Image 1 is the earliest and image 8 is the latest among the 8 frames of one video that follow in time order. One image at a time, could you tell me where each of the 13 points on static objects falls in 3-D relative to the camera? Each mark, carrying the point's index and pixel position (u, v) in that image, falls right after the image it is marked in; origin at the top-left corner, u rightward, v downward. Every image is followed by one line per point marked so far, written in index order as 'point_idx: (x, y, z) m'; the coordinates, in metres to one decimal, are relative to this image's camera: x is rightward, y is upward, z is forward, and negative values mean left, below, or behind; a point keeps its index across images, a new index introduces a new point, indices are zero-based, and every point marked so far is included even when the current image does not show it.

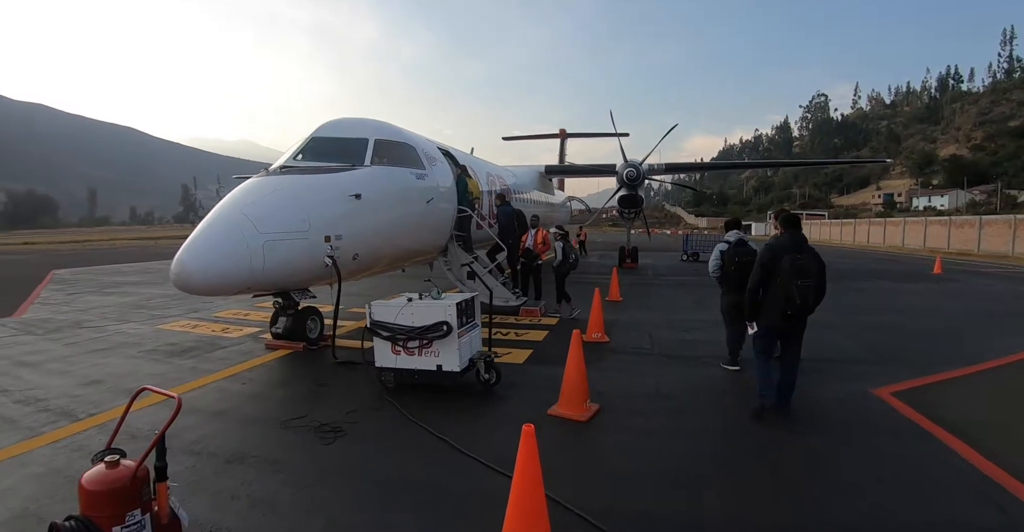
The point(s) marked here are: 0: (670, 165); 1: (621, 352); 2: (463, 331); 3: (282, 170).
0: (+6.1, +3.8, +18.0) m
1: (+1.4, -1.2, +6.4) m
2: (-0.5, -0.6, +4.6) m
3: (-3.1, +1.3, +6.3) m
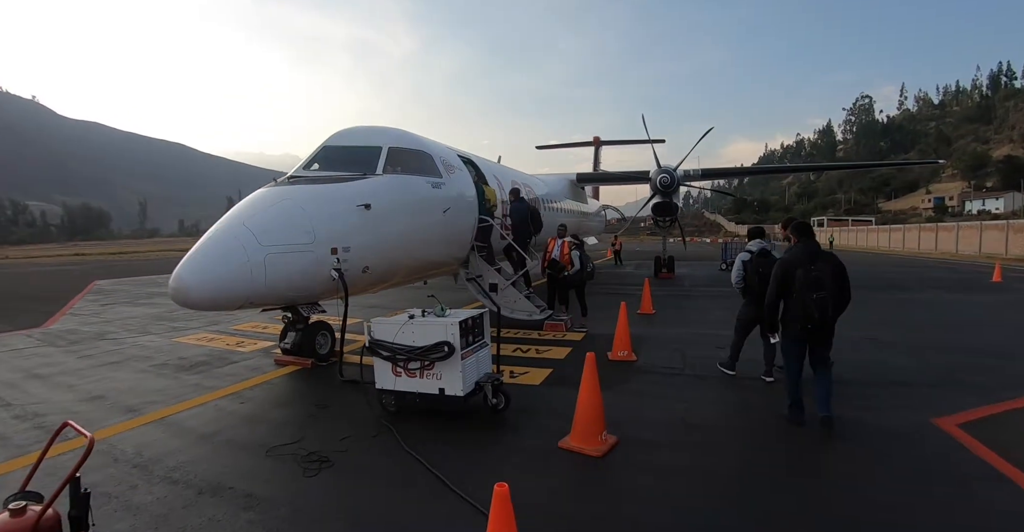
0: (+7.0, +3.5, +17.2) m
1: (+1.7, -1.3, +5.9) m
2: (-0.4, -0.8, +4.2) m
3: (-2.8, +1.1, +6.1) m
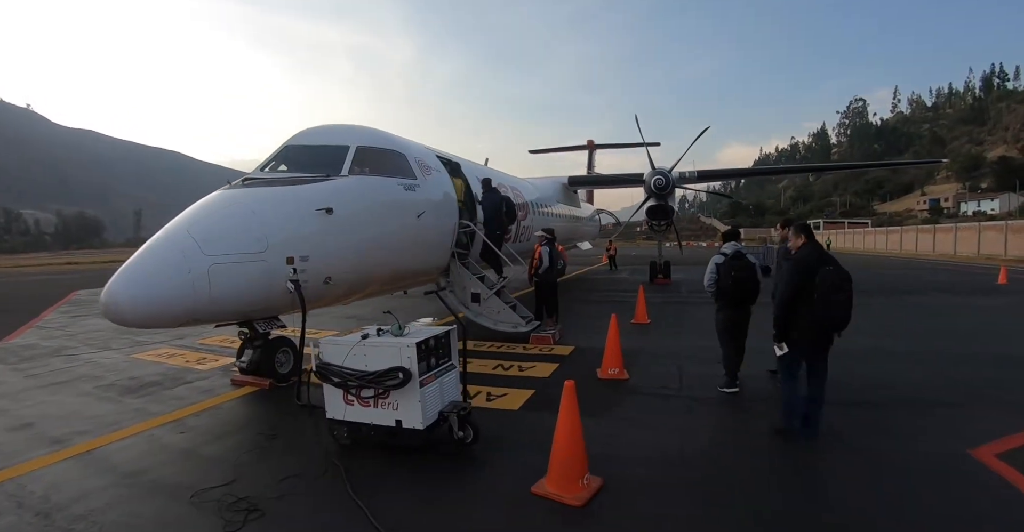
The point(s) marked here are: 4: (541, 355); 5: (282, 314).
0: (+6.7, +3.3, +16.7) m
1: (+1.4, -1.4, +5.3) m
2: (-0.6, -0.8, +3.6) m
3: (-3.1, +1.0, +5.5) m
4: (+0.4, -1.3, +6.8) m
5: (-2.7, -0.6, +5.6) m
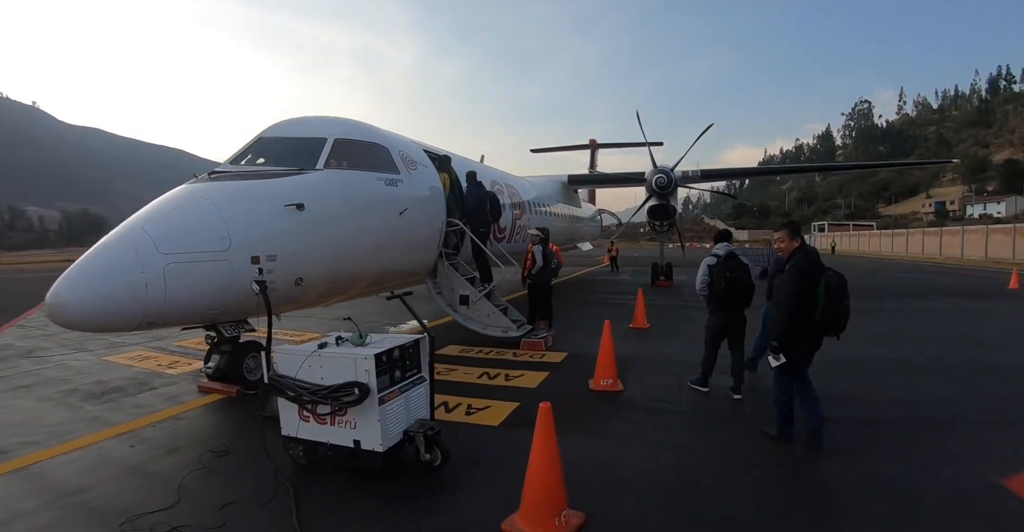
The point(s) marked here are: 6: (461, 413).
0: (+6.6, +3.2, +16.3) m
1: (+1.2, -1.5, +4.9) m
2: (-0.8, -0.9, +3.2) m
3: (-3.3, +1.0, +5.2) m
4: (+0.3, -1.3, +6.4) m
5: (-2.9, -0.6, +5.2) m
6: (-0.5, -1.4, +4.5) m
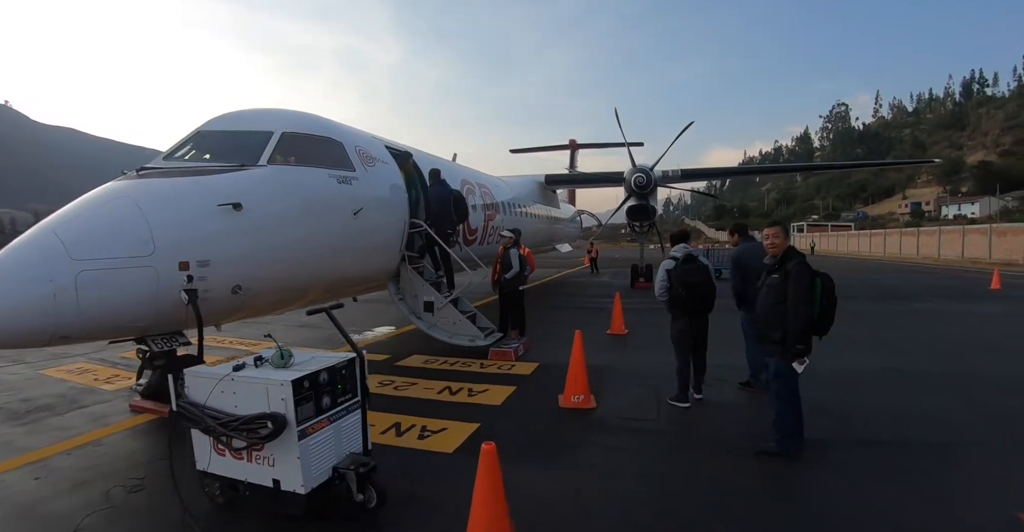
0: (+5.8, +3.2, +16.0) m
1: (+0.9, -1.5, +4.5) m
2: (-1.1, -0.9, +2.7) m
3: (-3.6, +0.9, +4.6) m
4: (-0.2, -1.4, +6.0) m
5: (-3.3, -0.6, +4.7) m
6: (-0.8, -1.5, +4.0) m
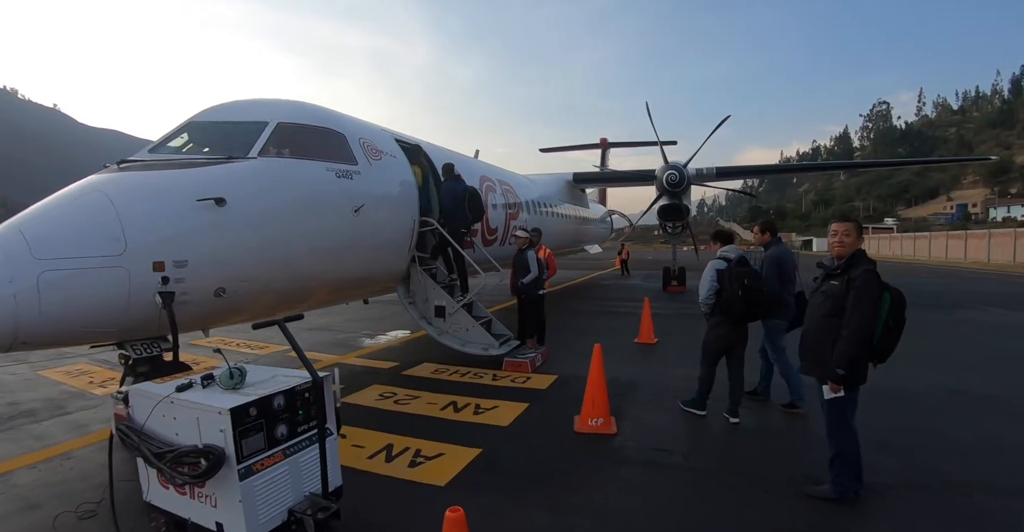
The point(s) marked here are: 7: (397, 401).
0: (+6.7, +3.1, +15.1) m
1: (+0.9, -1.5, +3.9) m
2: (-1.2, -0.9, +2.3) m
3: (-3.5, +0.9, +4.3) m
4: (0.0, -1.4, +5.4) m
5: (-3.2, -0.6, +4.3) m
6: (-0.8, -1.5, +3.6) m
7: (-1.2, -1.4, +5.0) m
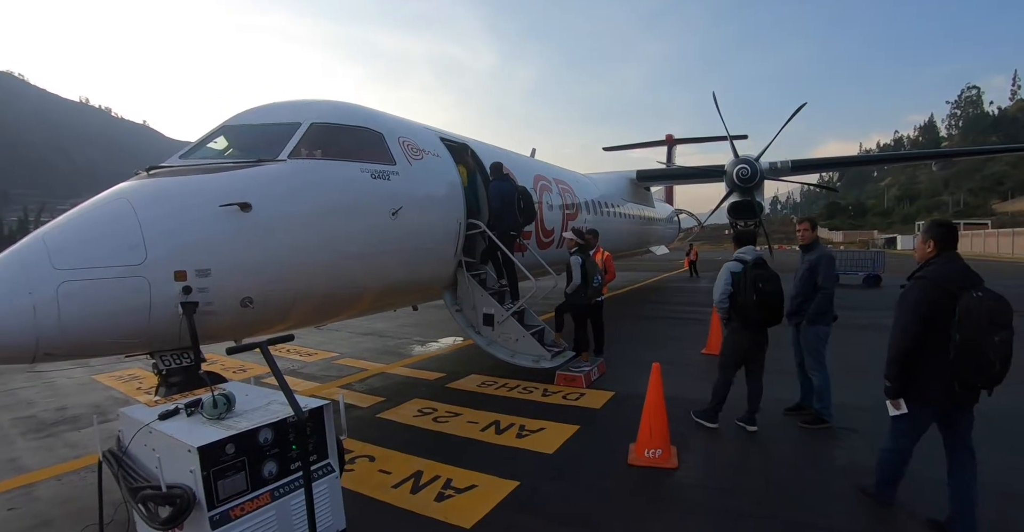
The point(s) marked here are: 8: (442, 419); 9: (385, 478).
0: (+8.4, +3.0, +13.6) m
1: (+1.2, -1.6, +3.2) m
2: (-1.1, -1.0, +1.9) m
3: (-3.2, +0.9, +4.3) m
4: (+0.5, -1.5, +4.9) m
5: (-2.8, -0.7, +4.2) m
6: (-0.5, -1.5, +3.1) m
7: (-0.7, -1.5, +4.6) m
8: (-0.7, -1.5, +4.6) m
9: (-0.9, -1.5, +3.4) m
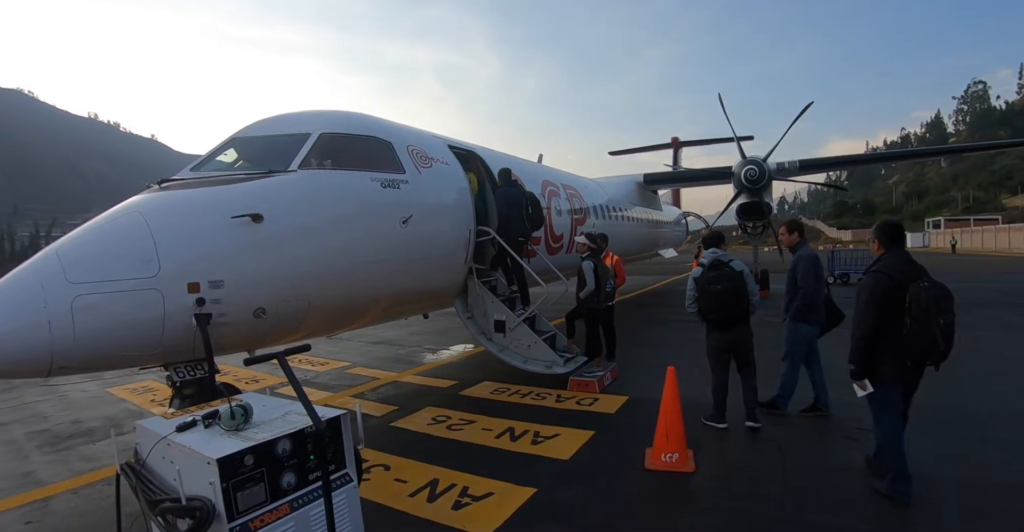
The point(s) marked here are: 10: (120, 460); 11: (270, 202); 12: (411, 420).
0: (+8.6, +3.0, +13.5) m
1: (+1.4, -1.6, +3.2) m
2: (-1.0, -1.0, +1.9) m
3: (-3.1, +0.7, +4.3) m
4: (+0.7, -1.5, +4.9) m
5: (-2.7, -0.8, +4.2) m
6: (-0.4, -1.6, +3.1) m
7: (-0.6, -1.5, +4.6) m
8: (-0.5, -1.5, +4.5) m
9: (-0.8, -1.6, +3.4) m
10: (-3.4, -1.7, +4.0) m
11: (-2.0, +0.6, +4.2) m
12: (-1.0, -1.6, +4.8) m
